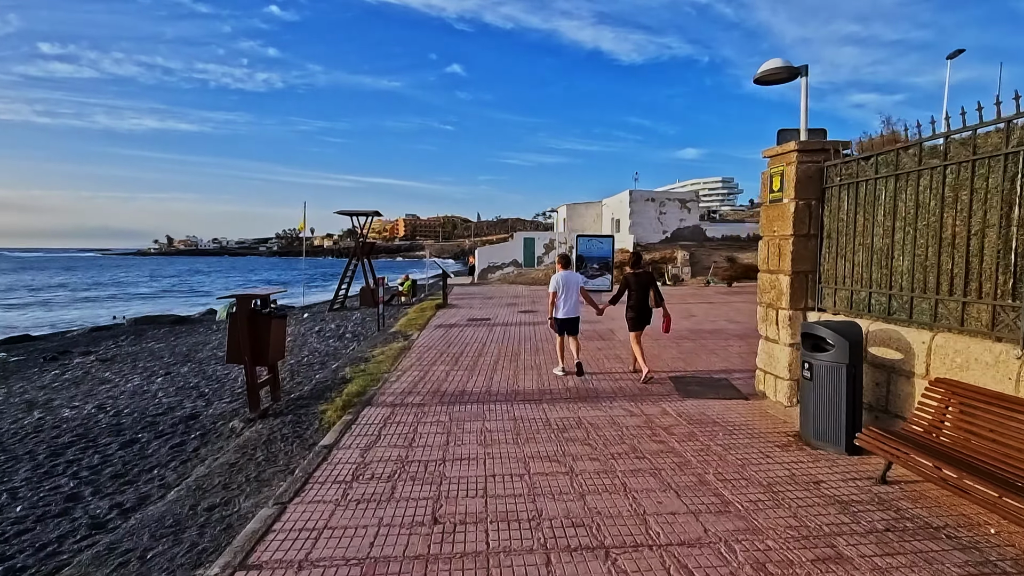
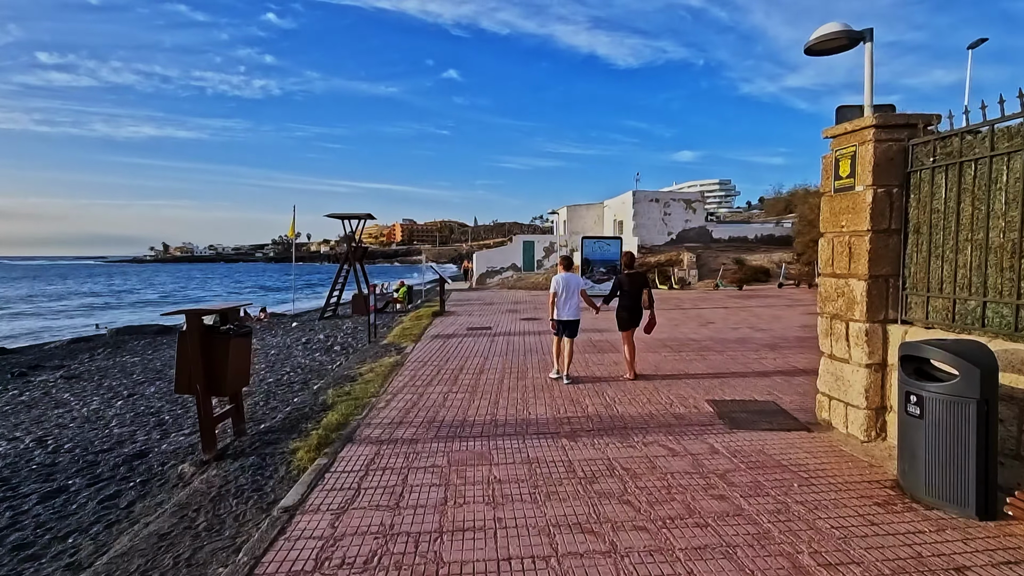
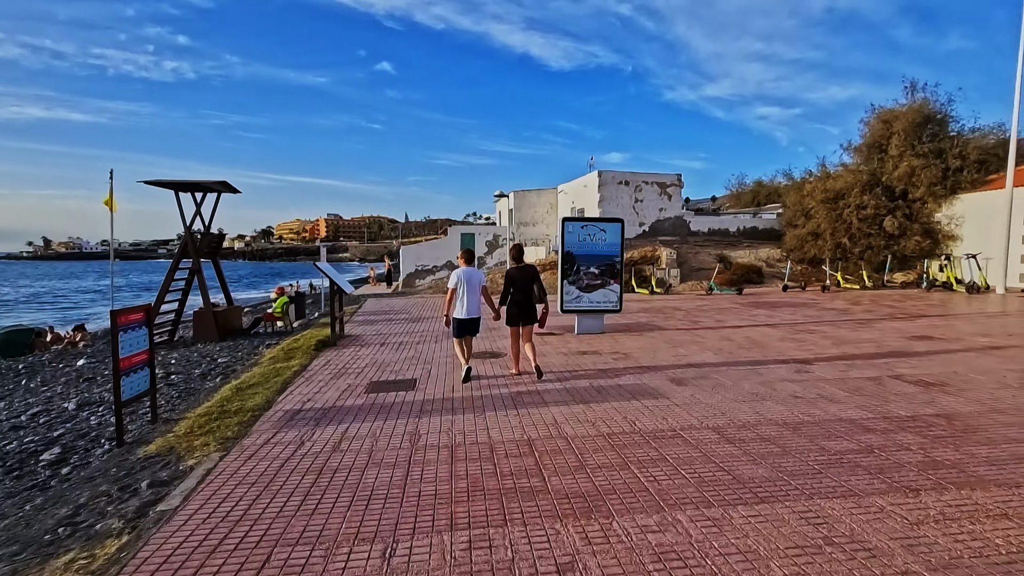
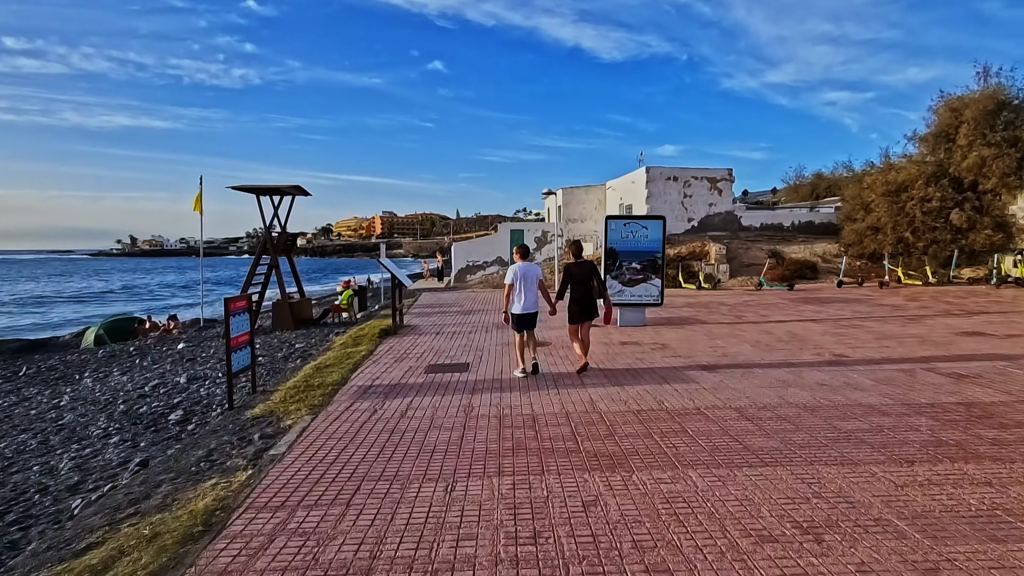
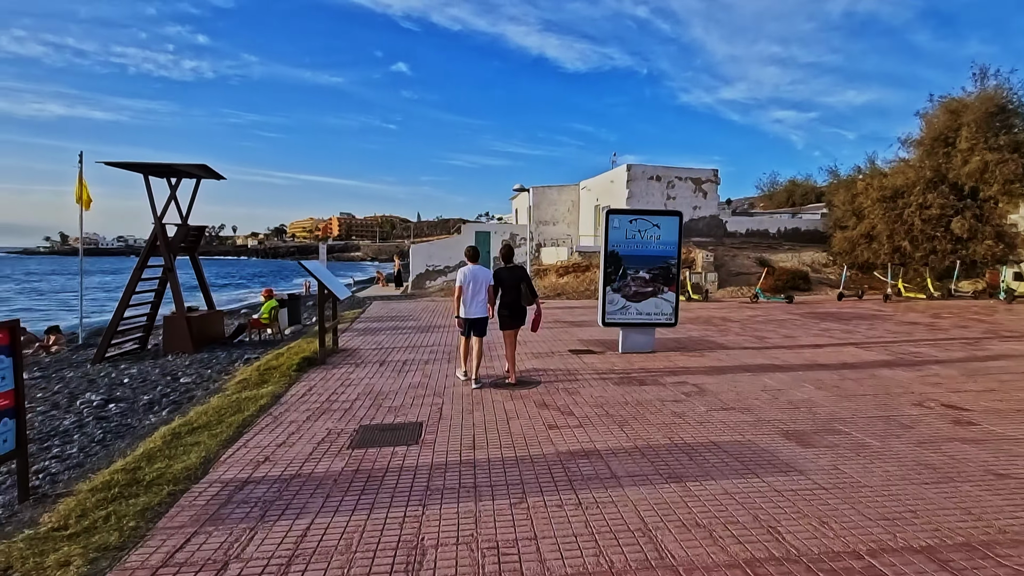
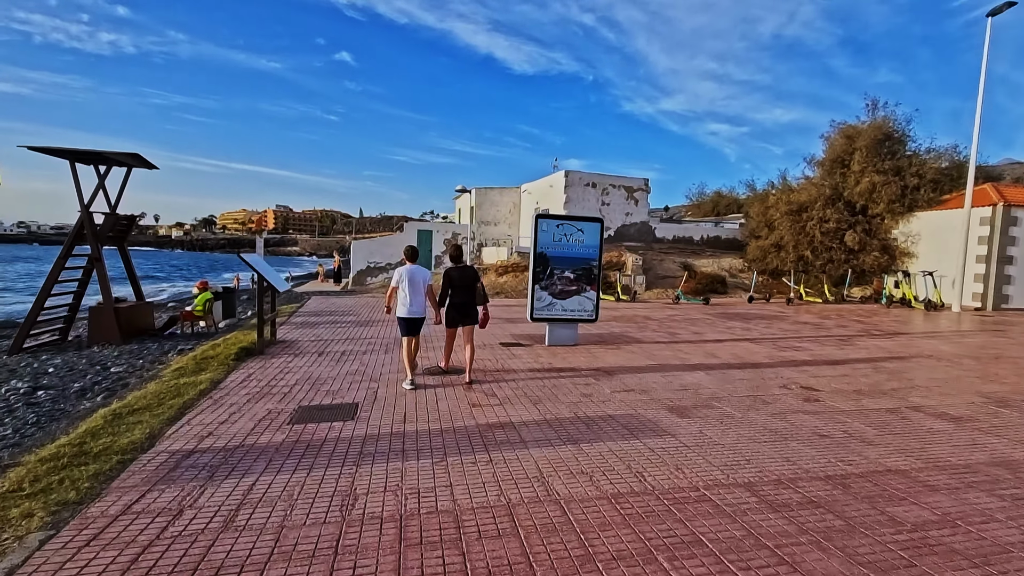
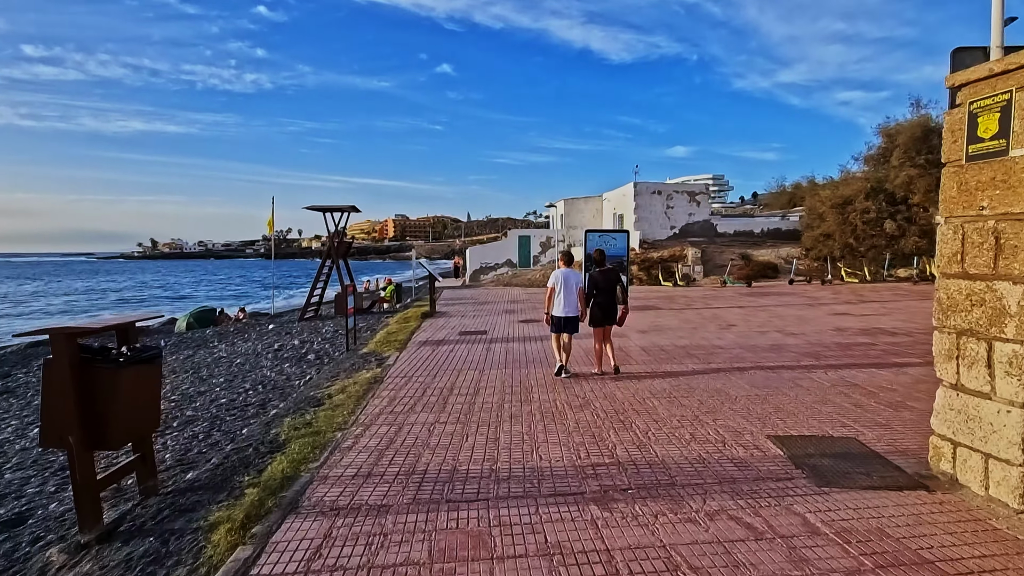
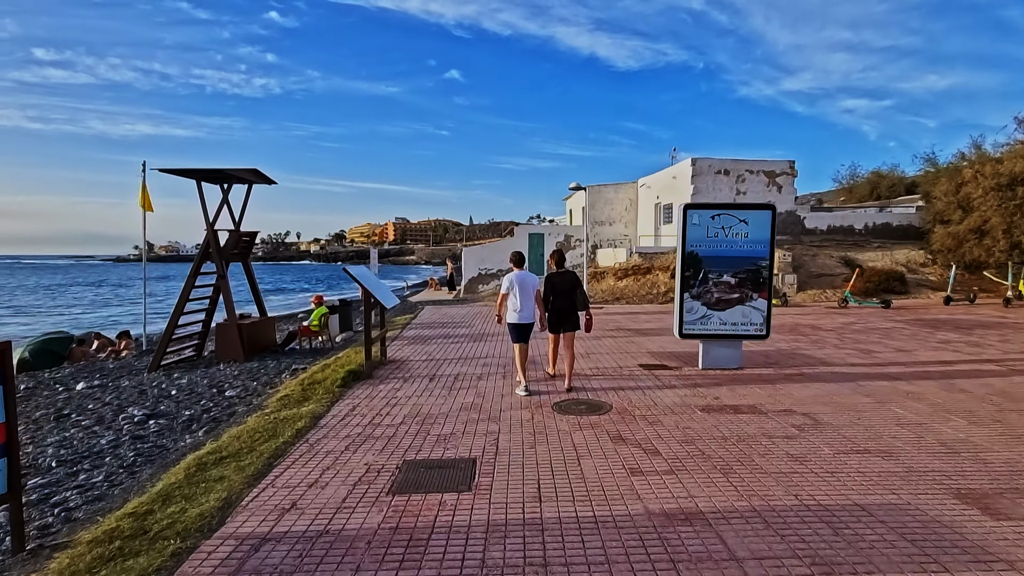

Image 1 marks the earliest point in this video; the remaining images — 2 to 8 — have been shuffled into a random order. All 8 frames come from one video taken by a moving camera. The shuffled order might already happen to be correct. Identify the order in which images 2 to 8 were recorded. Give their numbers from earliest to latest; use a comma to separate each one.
2, 7, 4, 3, 6, 5, 8
